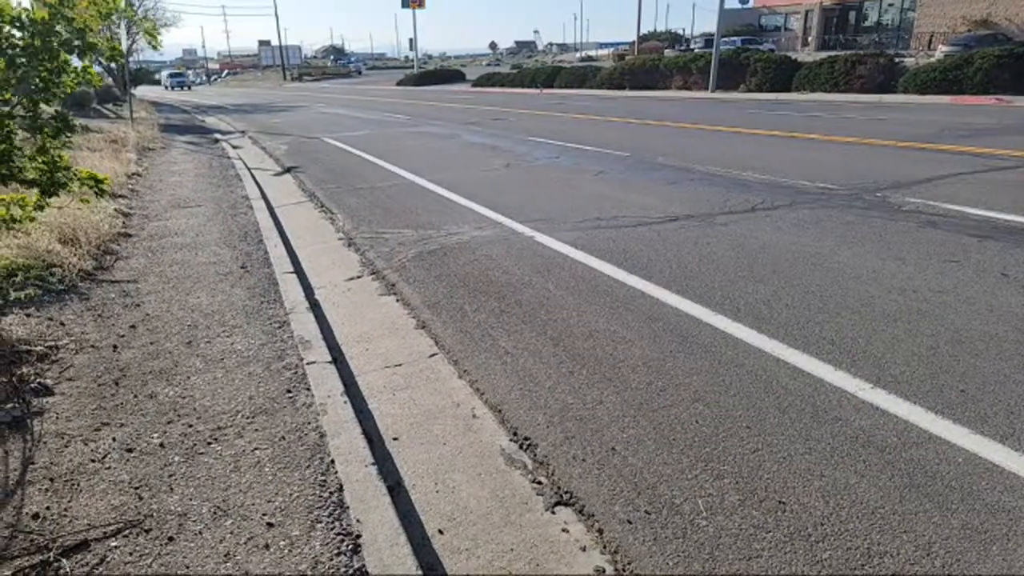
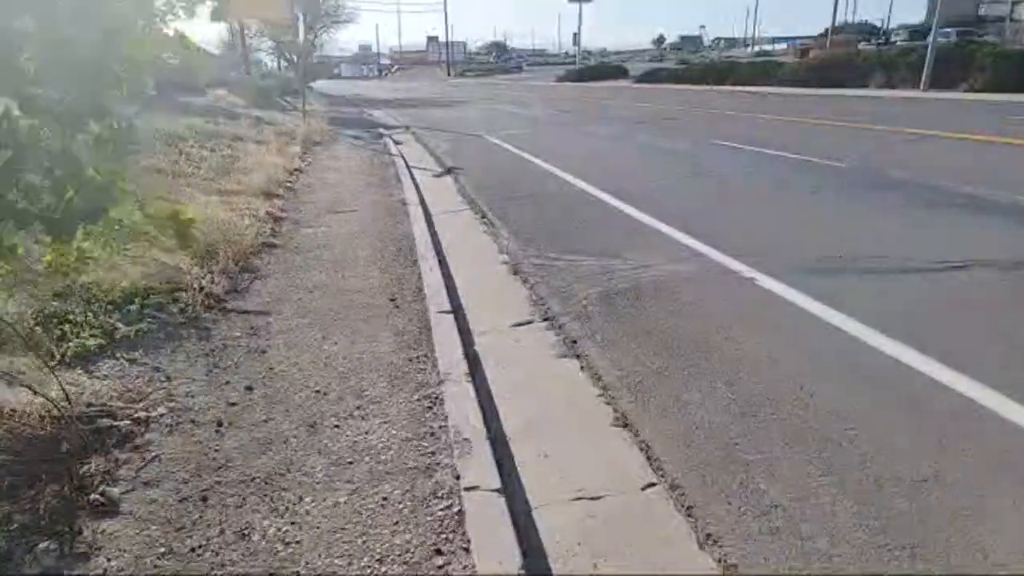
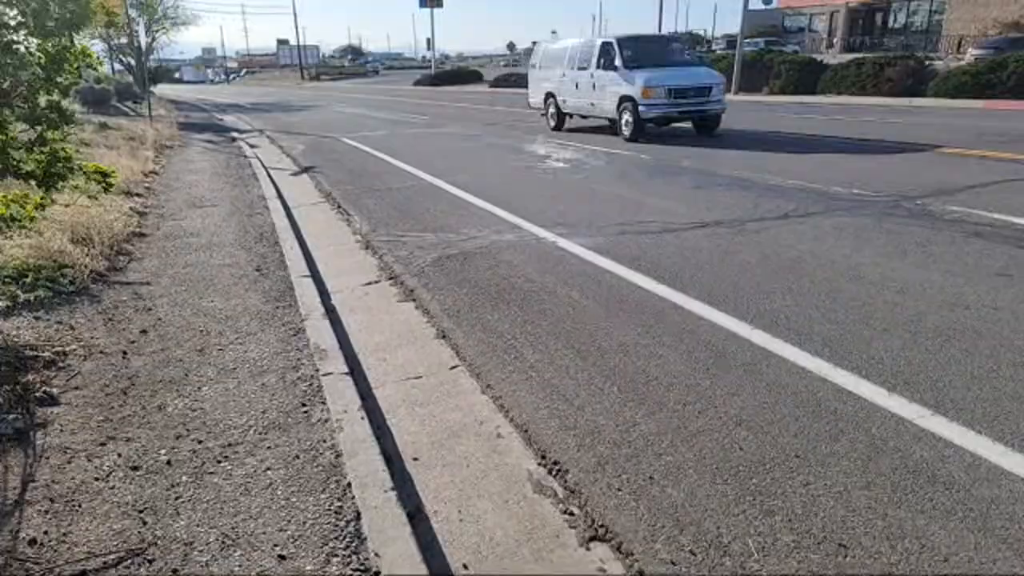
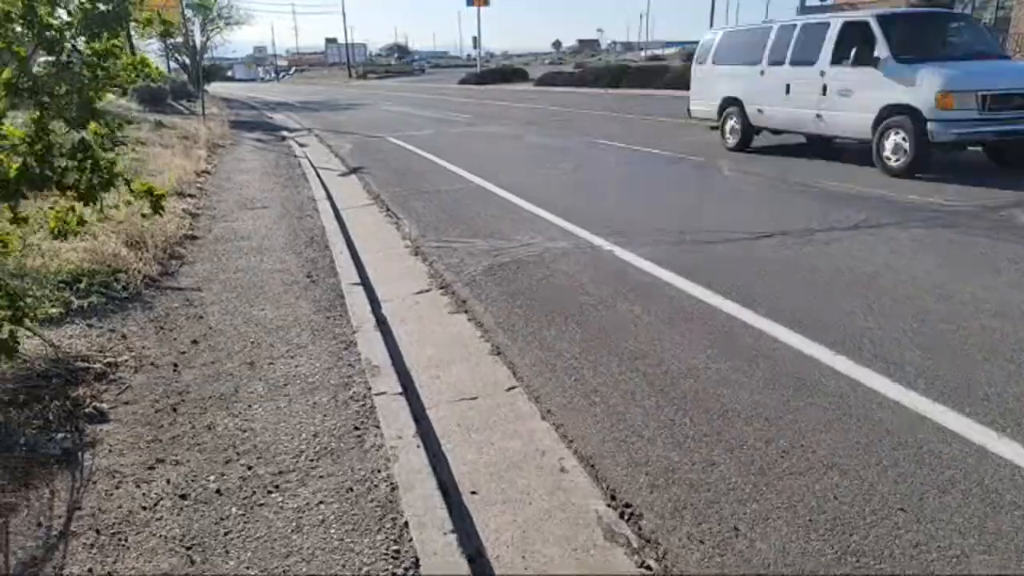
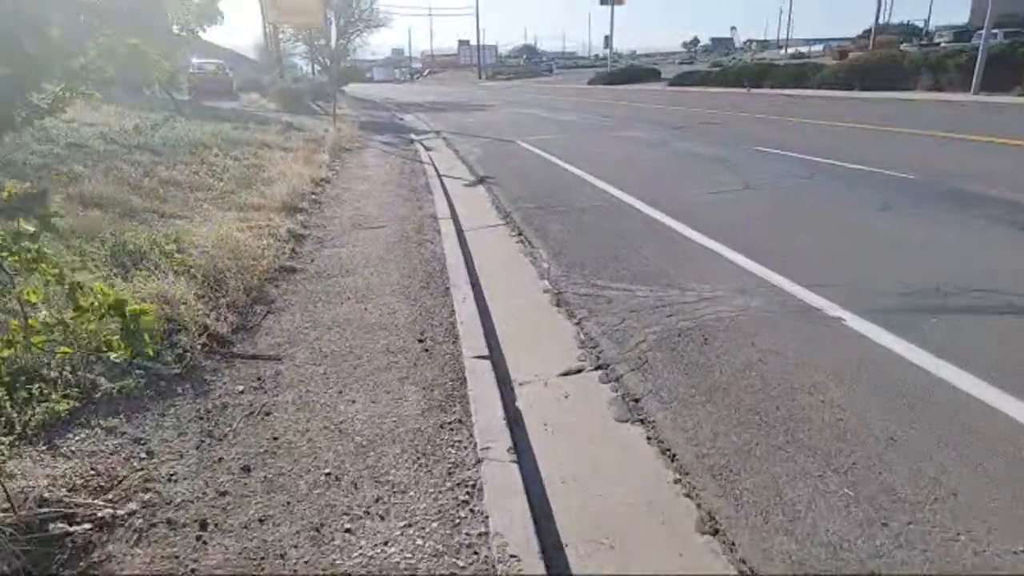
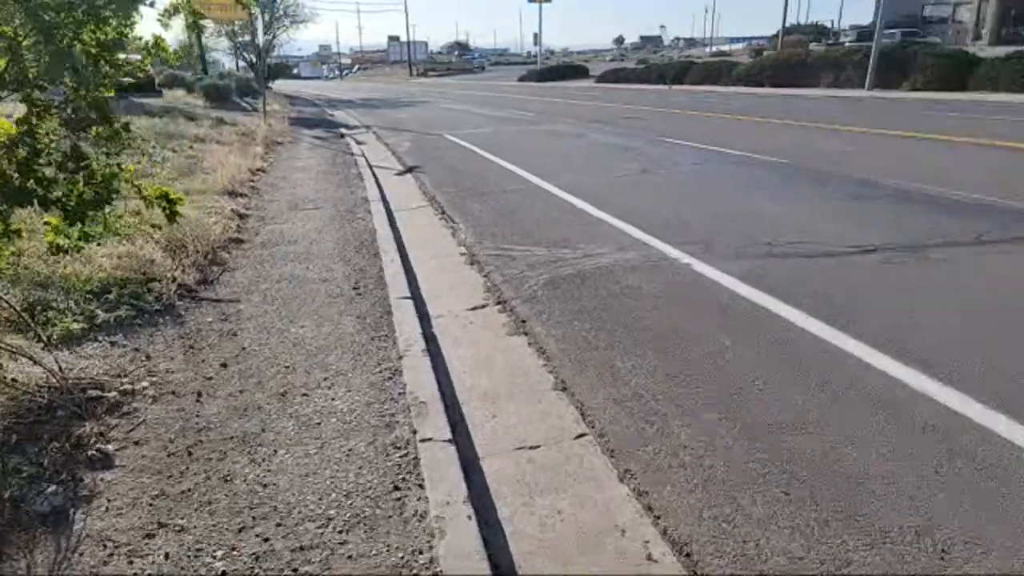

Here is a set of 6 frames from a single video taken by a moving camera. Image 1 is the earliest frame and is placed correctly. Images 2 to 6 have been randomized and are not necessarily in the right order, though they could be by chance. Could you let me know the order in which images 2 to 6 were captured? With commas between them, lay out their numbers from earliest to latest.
3, 4, 6, 2, 5
